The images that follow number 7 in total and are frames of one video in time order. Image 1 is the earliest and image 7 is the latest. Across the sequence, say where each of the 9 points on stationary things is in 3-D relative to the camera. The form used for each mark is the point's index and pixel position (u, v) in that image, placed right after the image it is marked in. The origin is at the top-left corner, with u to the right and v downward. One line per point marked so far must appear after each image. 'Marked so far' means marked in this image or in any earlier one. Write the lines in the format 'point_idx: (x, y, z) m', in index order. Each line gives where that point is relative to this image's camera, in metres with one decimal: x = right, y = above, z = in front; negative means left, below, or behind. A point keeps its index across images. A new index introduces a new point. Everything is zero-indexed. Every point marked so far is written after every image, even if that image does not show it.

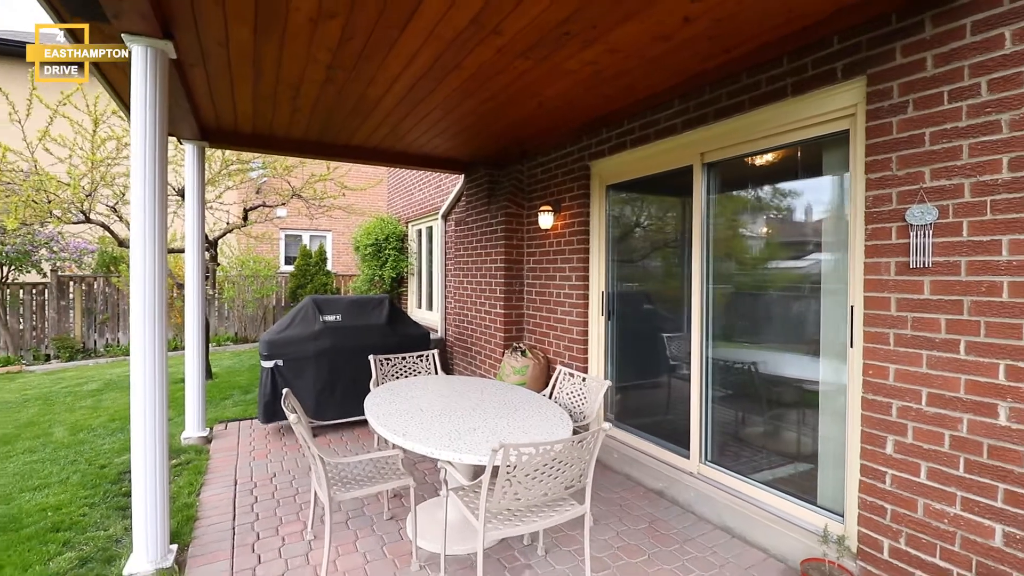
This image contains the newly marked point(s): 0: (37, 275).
0: (-7.3, +0.2, +7.5) m
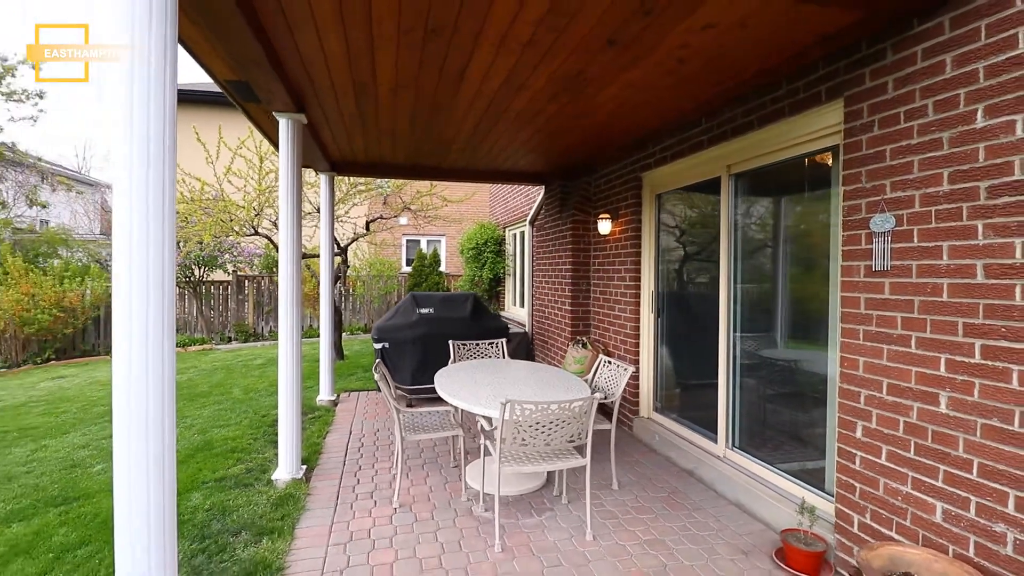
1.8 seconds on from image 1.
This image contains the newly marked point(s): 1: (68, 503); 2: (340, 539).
0: (-5.7, +0.3, +9.6) m
1: (-2.8, -1.3, +3.1) m
2: (-0.9, -1.3, +2.6) m
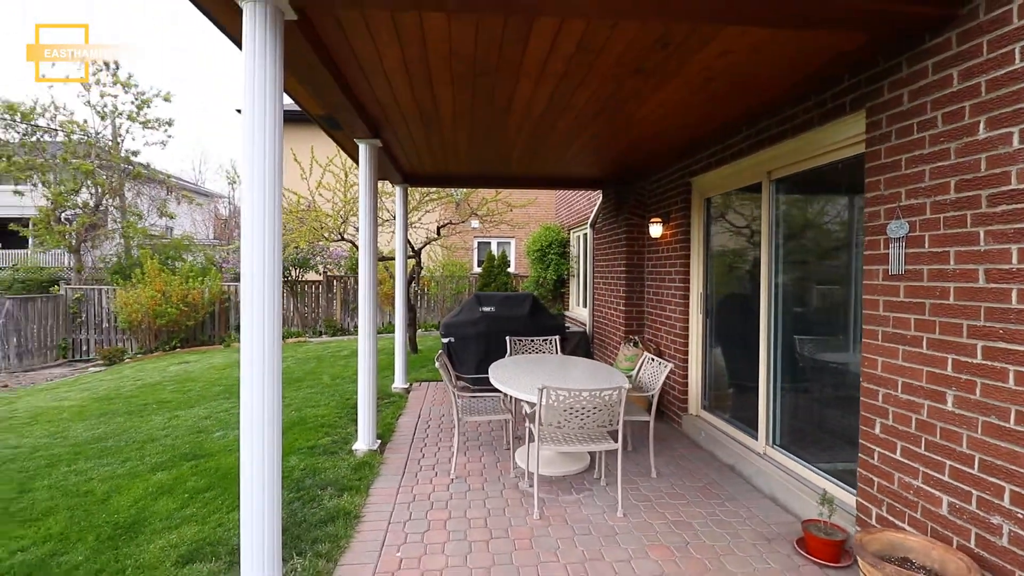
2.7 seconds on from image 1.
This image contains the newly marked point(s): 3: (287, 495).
0: (-4.3, +0.3, +10.7) m
1: (-2.5, -1.3, +3.8) m
2: (-0.7, -1.3, +3.1) m
3: (-1.4, -1.3, +3.0) m
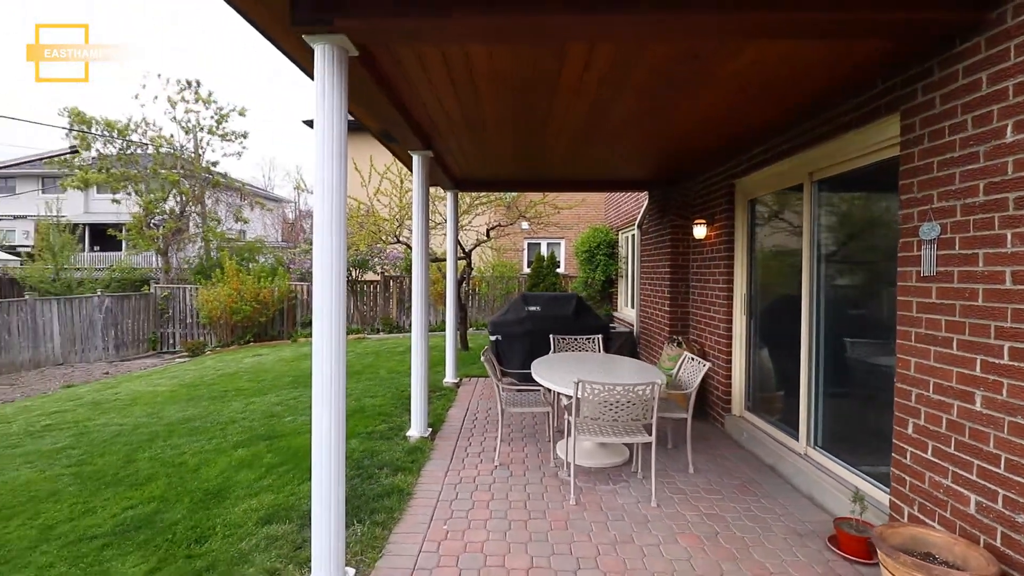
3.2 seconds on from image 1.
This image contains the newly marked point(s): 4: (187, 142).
0: (-3.2, +0.3, +11.3) m
1: (-2.1, -1.3, +4.3) m
2: (-0.4, -1.3, +3.3) m
3: (-1.1, -1.3, +3.3) m
4: (-8.6, +3.8, +12.8) m
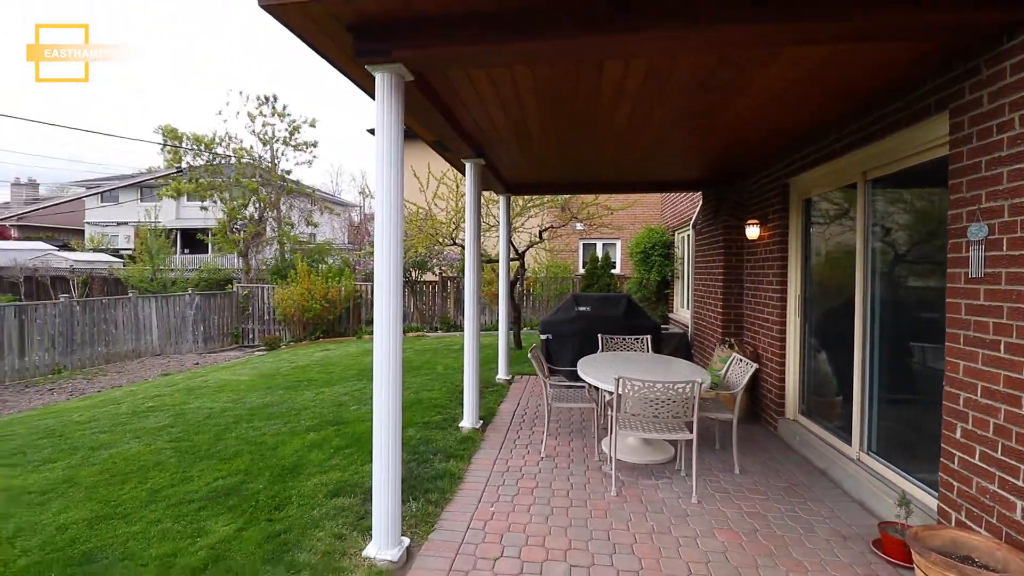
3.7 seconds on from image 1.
0: (-1.9, +0.3, +11.8) m
1: (-1.7, -1.3, +4.7) m
2: (-0.1, -1.3, +3.5) m
3: (-0.8, -1.3, +3.6) m
4: (-7.1, +3.8, +13.9) m
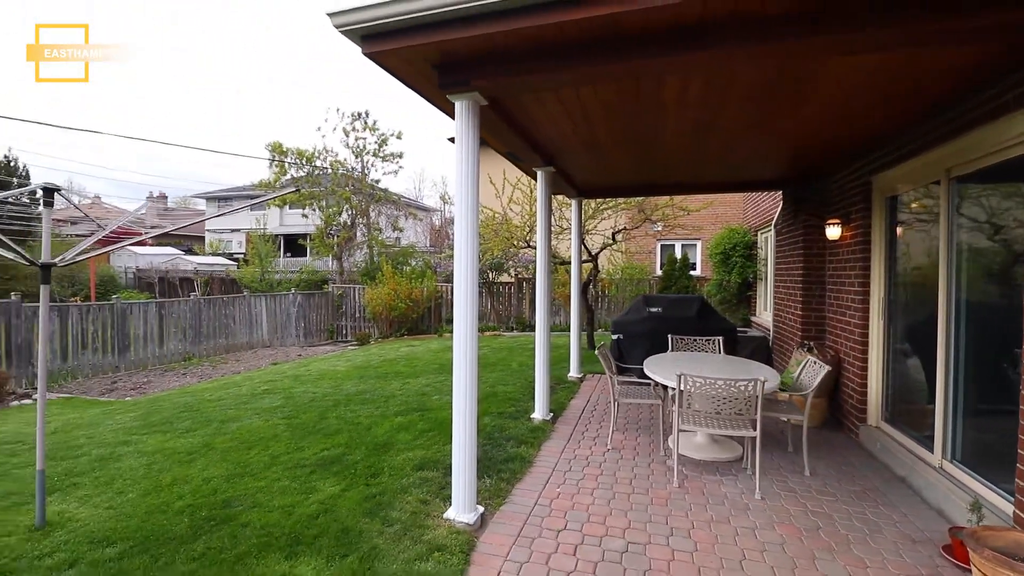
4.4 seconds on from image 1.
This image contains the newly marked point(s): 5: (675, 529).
0: (-0.1, +0.3, +12.2) m
1: (-1.0, -1.3, +5.2) m
2: (+0.4, -1.3, +3.8) m
3: (-0.3, -1.2, +4.0) m
4: (-4.8, +3.8, +15.2) m
5: (+0.9, -1.4, +2.8) m
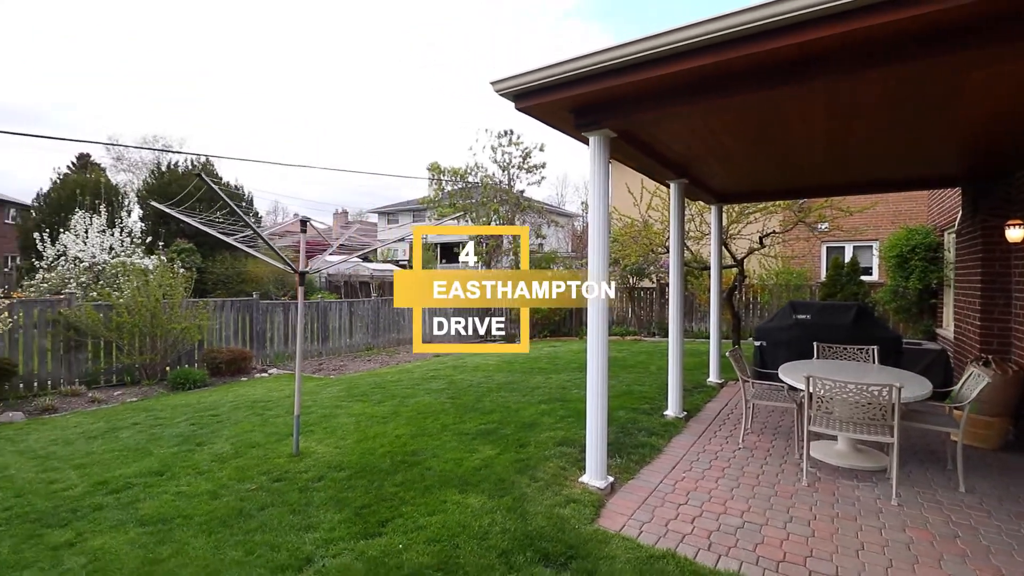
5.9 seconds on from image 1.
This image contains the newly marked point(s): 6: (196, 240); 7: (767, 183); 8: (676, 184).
0: (+3.4, +0.2, +12.3) m
1: (+0.6, -1.3, +5.8) m
2: (+1.5, -1.3, +4.1) m
3: (+0.9, -1.3, +4.5) m
4: (-0.2, +3.7, +16.5) m
5: (+1.7, -1.4, +2.9) m
6: (-10.3, +1.6, +16.0) m
7: (+3.0, +1.2, +5.7) m
8: (+1.7, +1.1, +4.9) m
